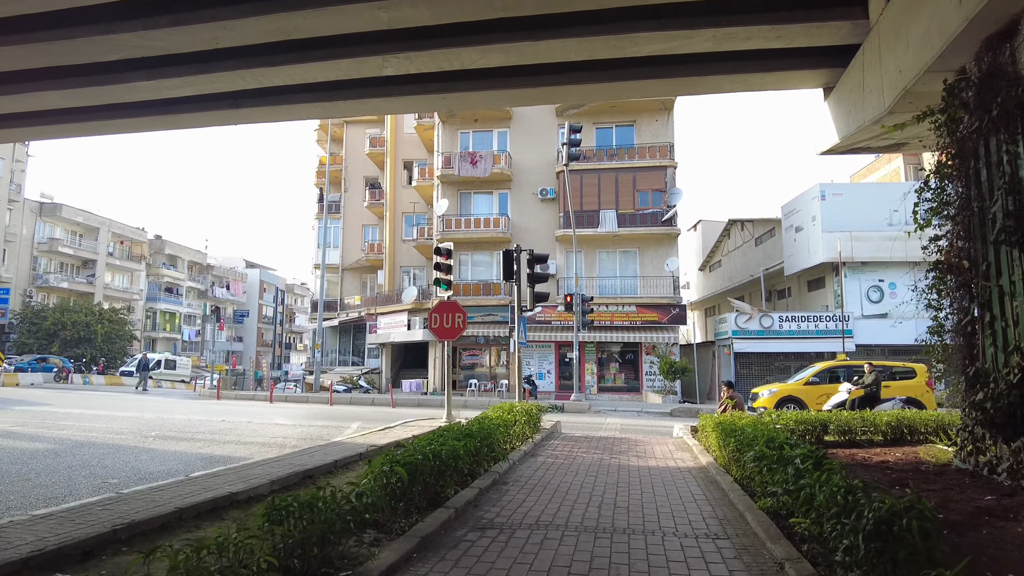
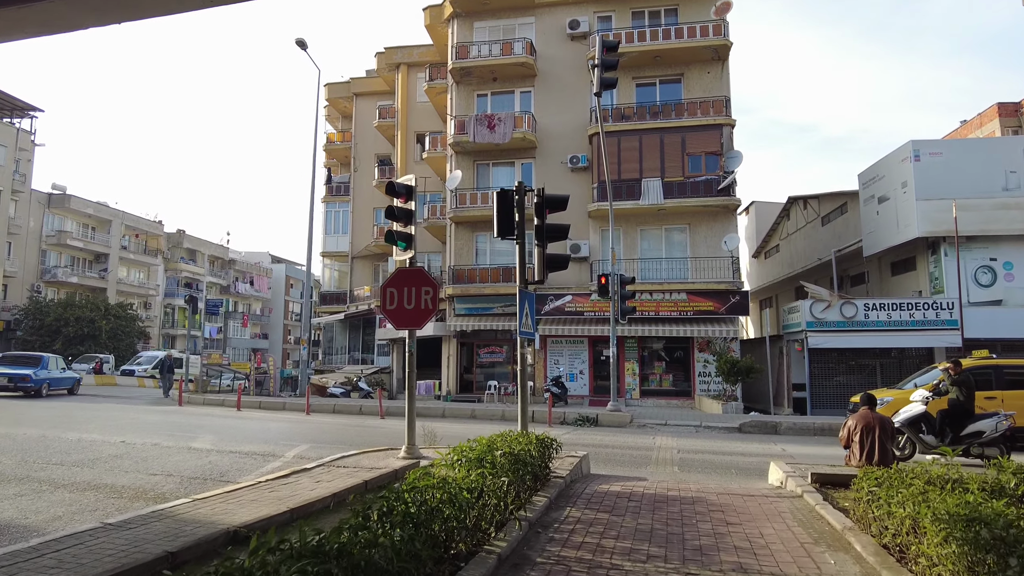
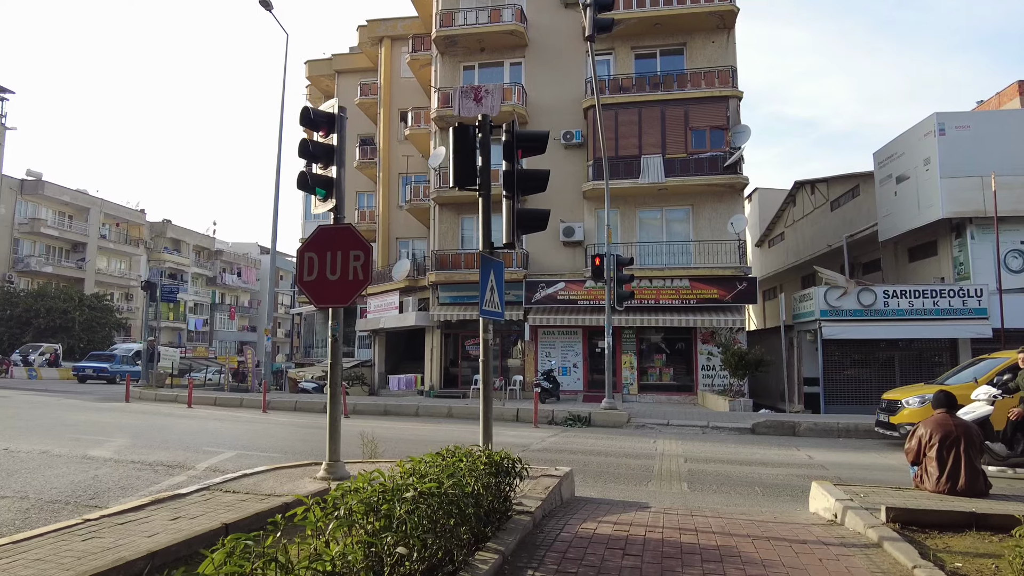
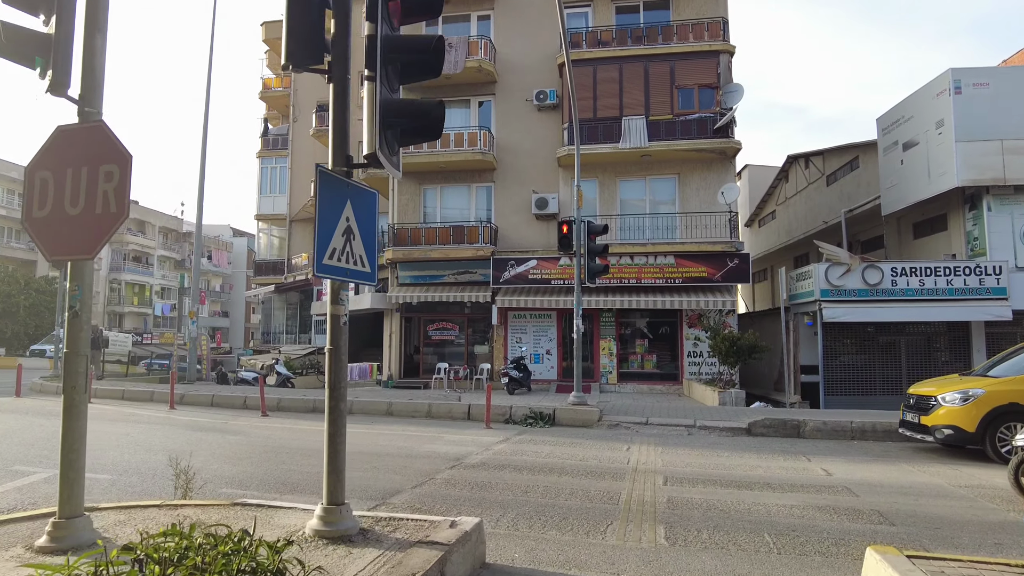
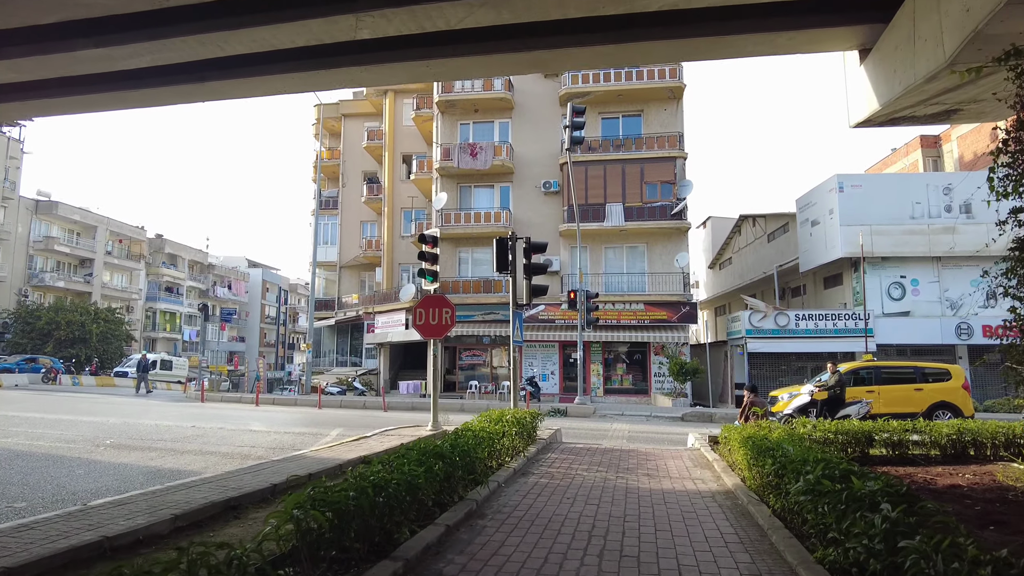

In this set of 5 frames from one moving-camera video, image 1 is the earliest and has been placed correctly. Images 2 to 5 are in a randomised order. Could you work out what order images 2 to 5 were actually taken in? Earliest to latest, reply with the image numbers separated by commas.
5, 2, 3, 4
